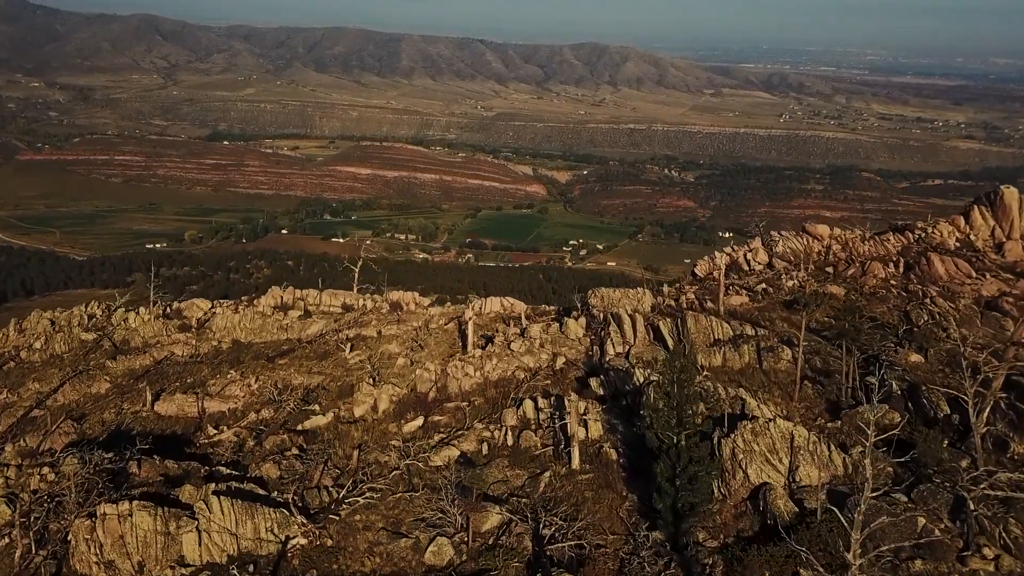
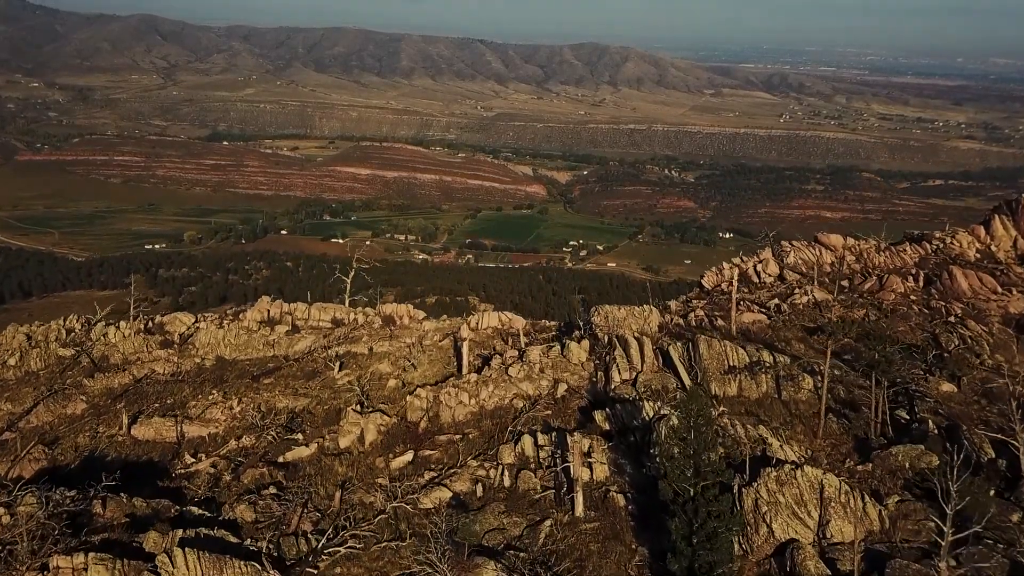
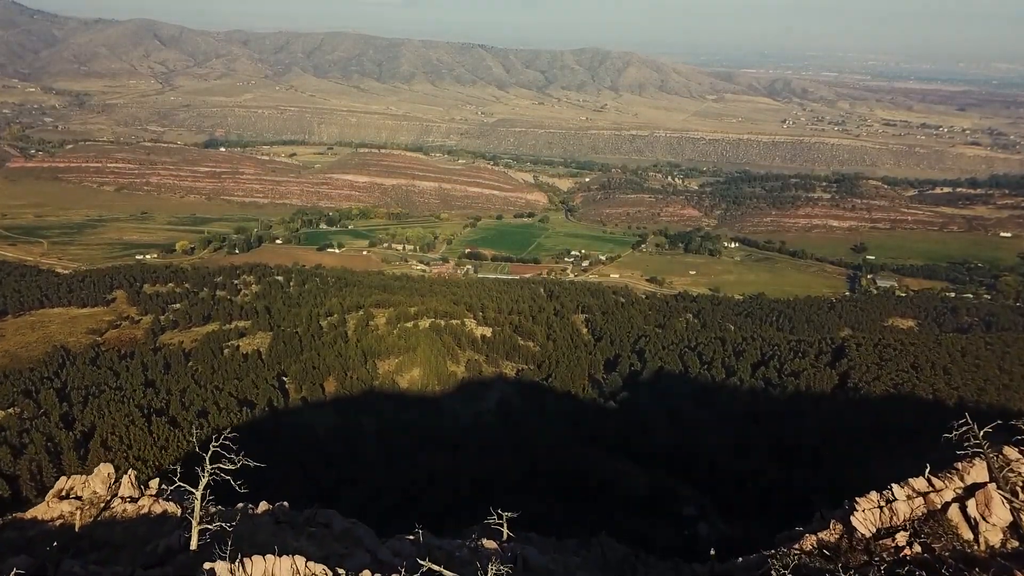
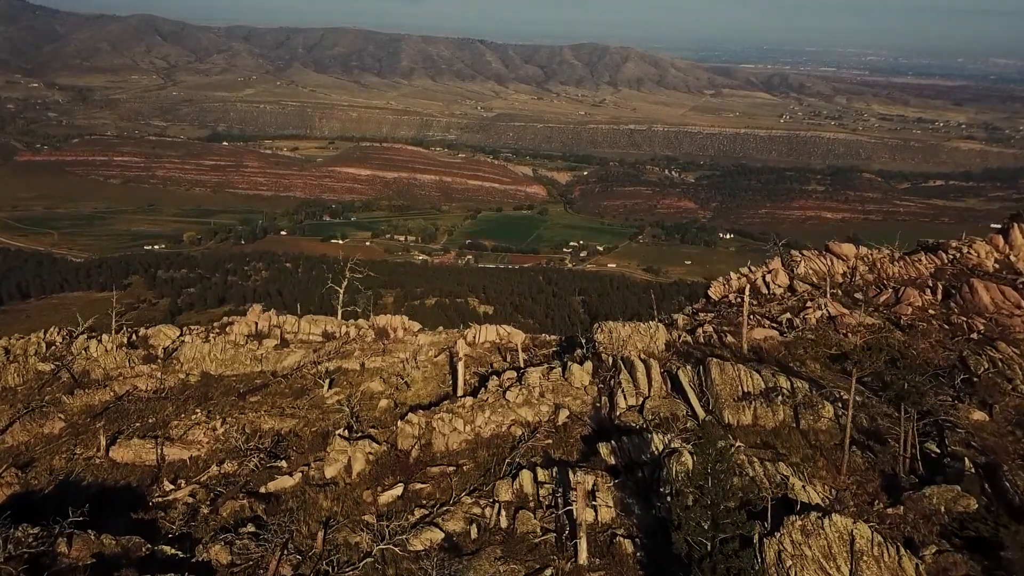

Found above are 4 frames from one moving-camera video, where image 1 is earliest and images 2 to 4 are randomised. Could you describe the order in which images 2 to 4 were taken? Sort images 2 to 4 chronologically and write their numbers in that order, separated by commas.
2, 4, 3
